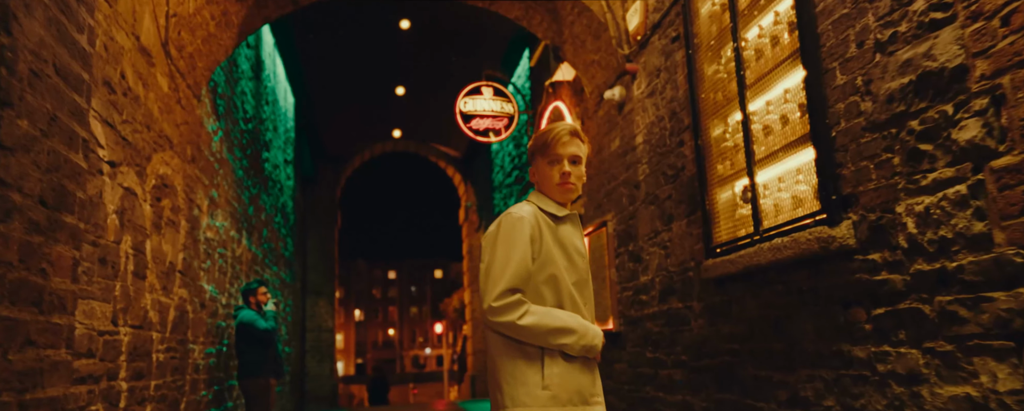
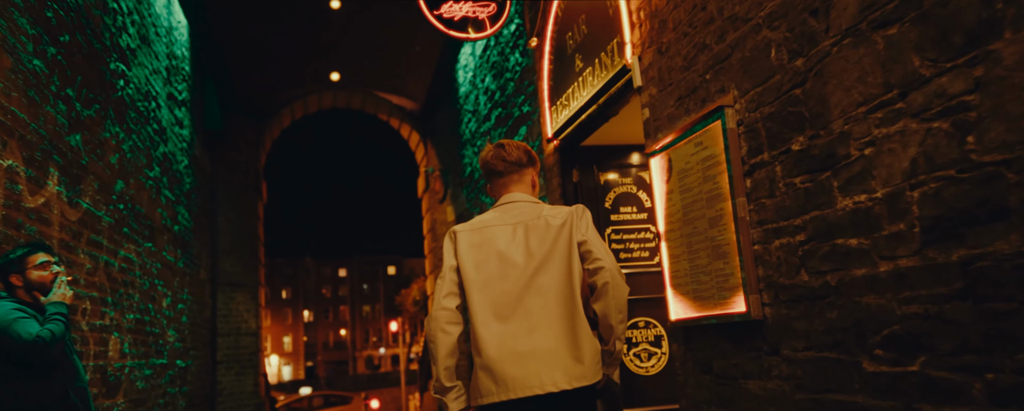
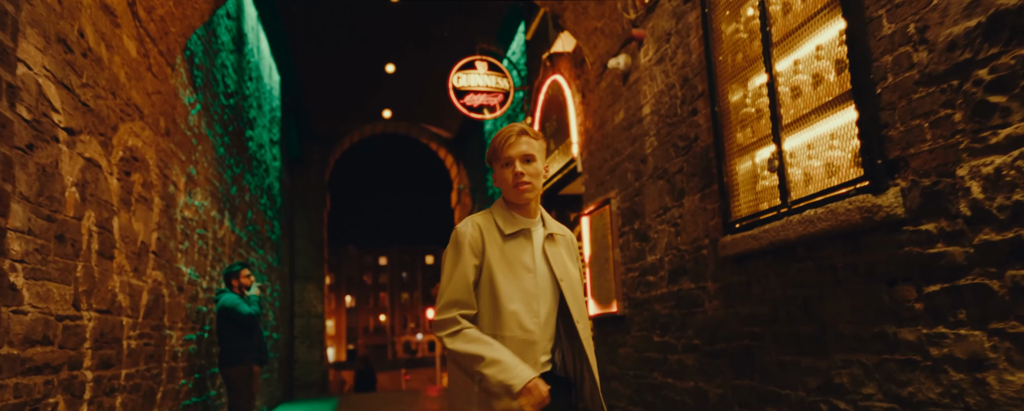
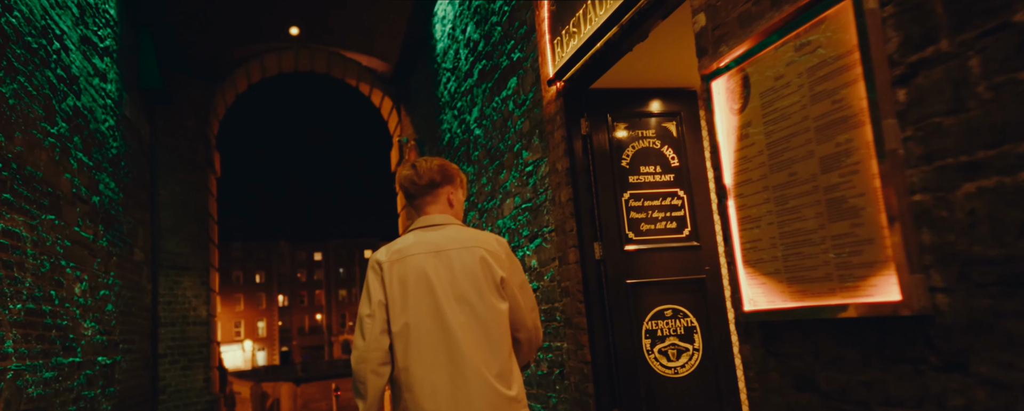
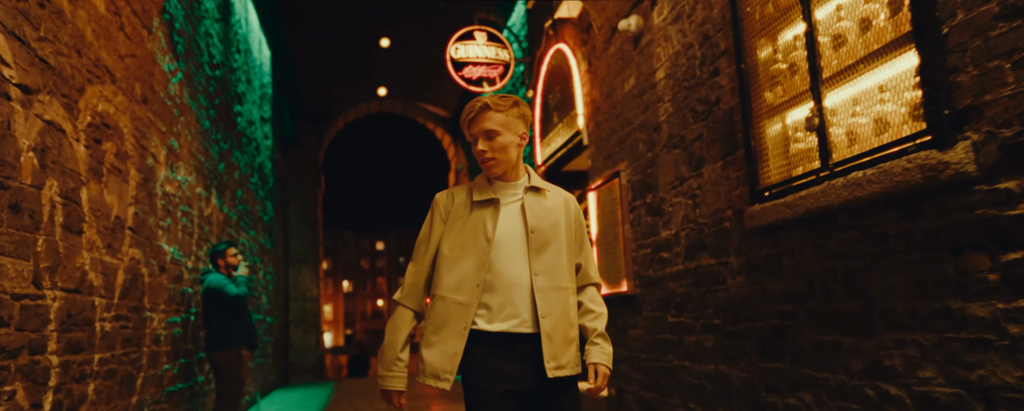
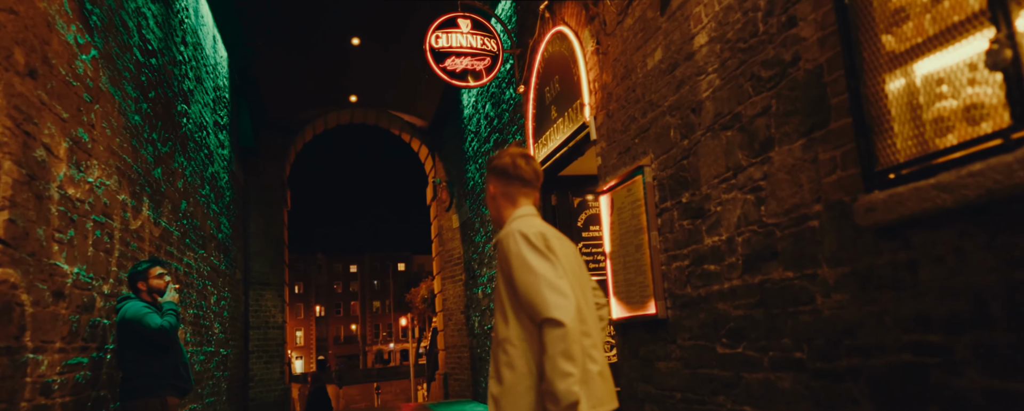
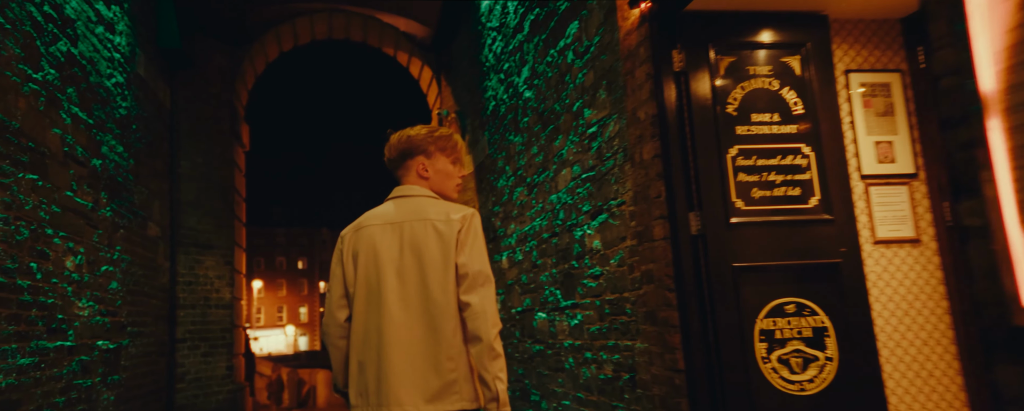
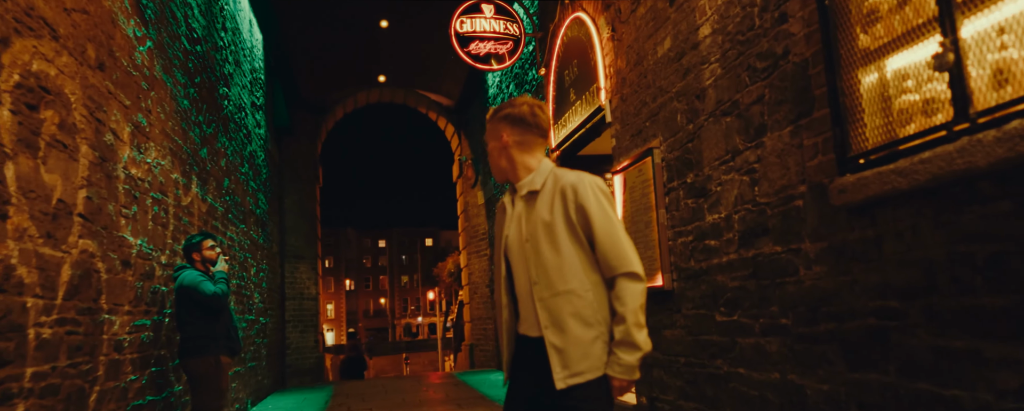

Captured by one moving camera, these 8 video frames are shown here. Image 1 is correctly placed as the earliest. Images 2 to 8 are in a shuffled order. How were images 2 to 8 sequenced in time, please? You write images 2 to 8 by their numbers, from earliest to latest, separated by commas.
3, 5, 8, 6, 2, 4, 7
